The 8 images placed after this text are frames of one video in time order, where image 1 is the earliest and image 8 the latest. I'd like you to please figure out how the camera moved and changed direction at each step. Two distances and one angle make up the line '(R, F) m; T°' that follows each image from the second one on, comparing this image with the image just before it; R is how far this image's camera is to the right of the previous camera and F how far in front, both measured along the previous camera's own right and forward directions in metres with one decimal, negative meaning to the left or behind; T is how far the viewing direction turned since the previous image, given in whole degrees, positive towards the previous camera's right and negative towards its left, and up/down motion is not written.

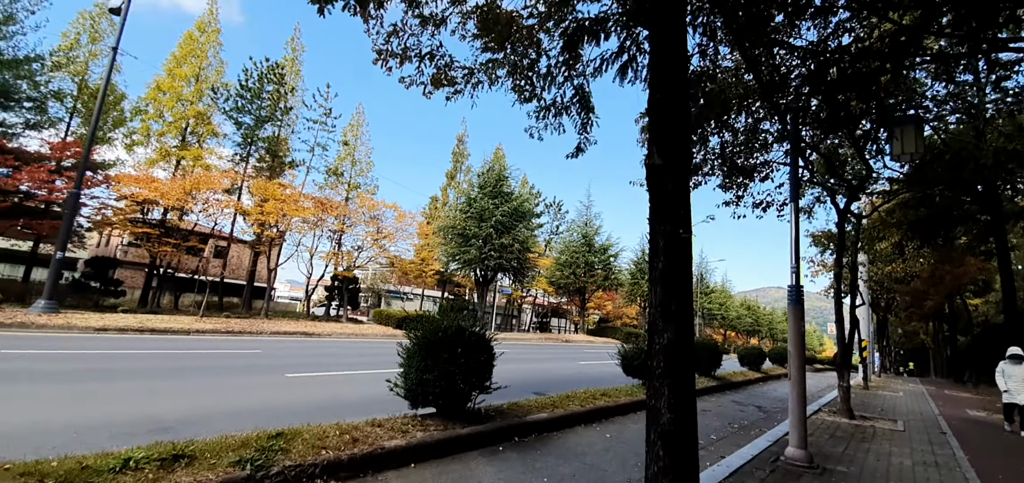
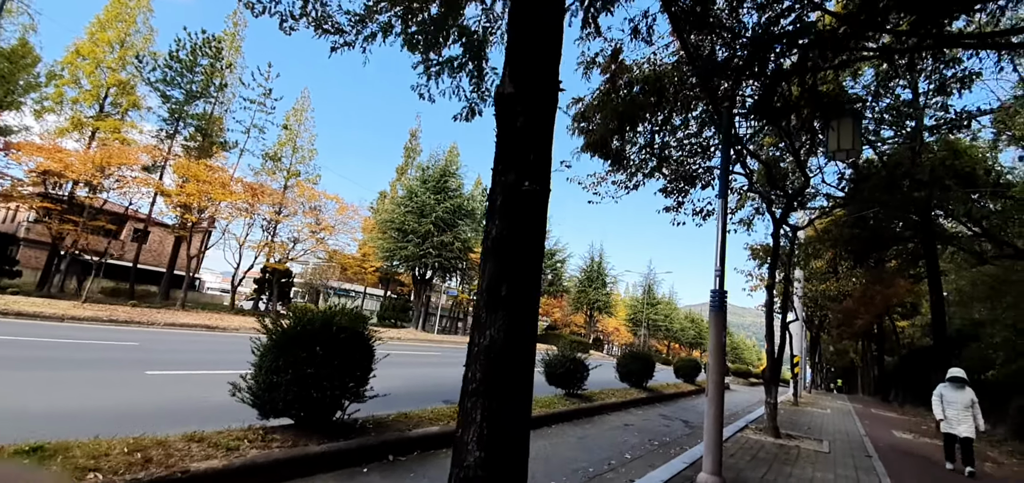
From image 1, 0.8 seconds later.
(+0.6, +0.8) m; +5°
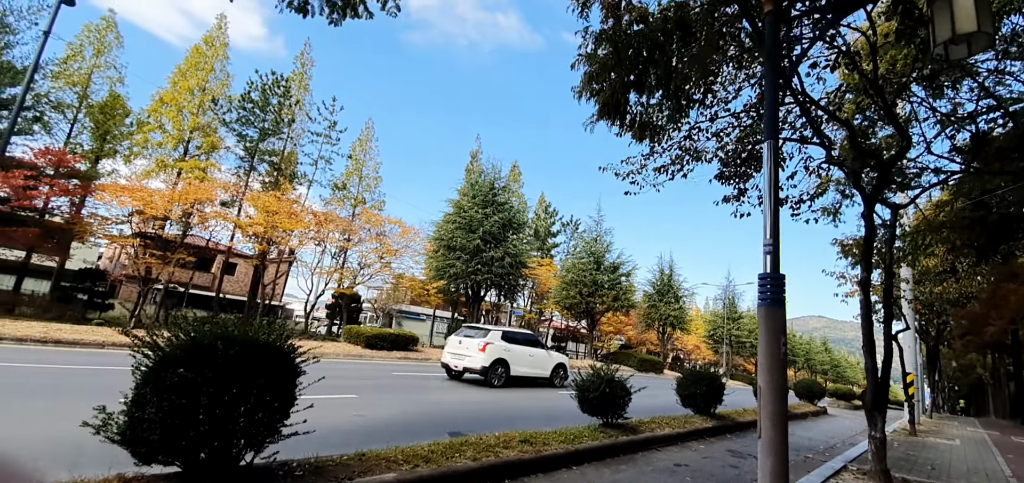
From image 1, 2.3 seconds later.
(+0.8, +1.3) m; -8°
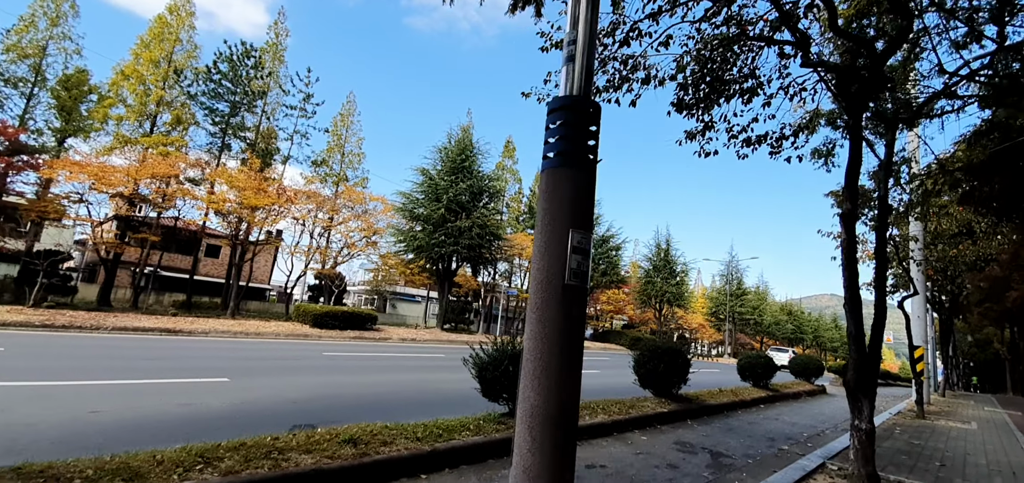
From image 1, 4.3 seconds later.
(+1.5, +1.7) m; -1°
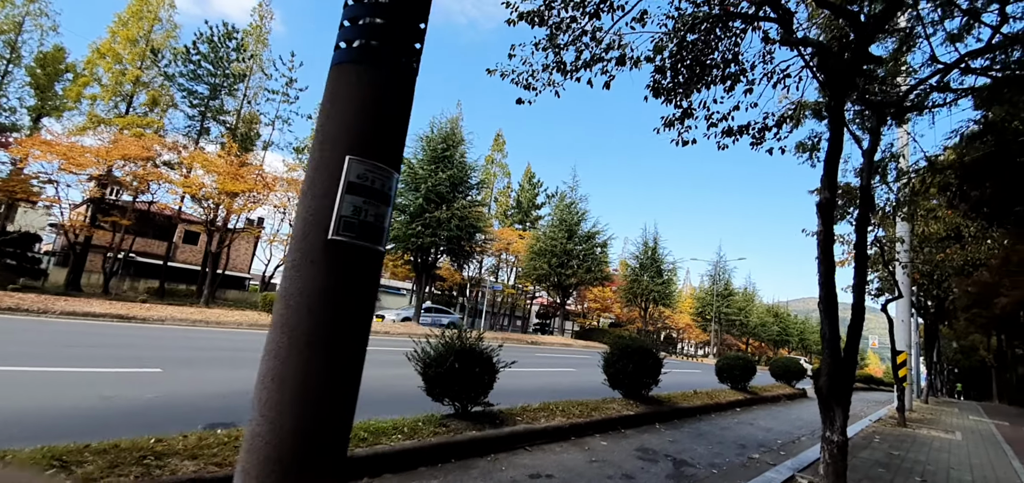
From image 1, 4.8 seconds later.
(+0.4, +0.5) m; +1°
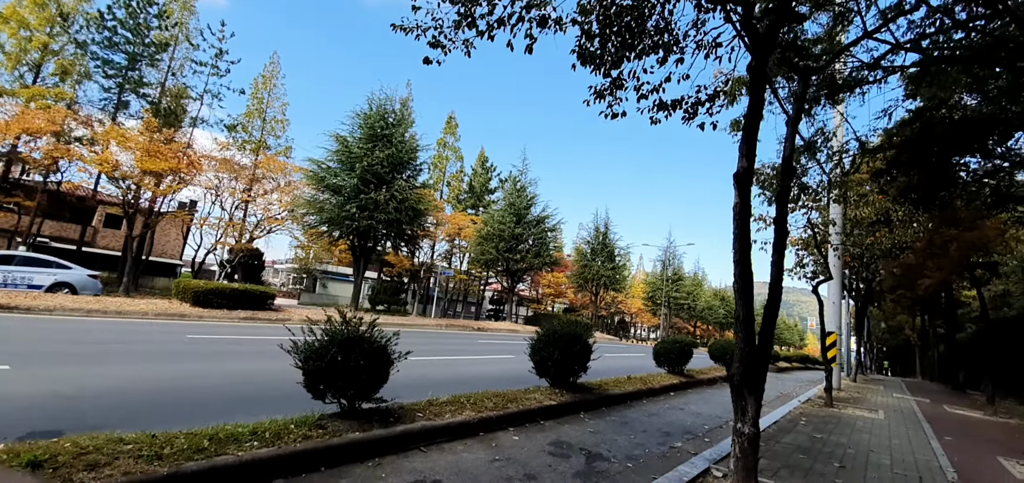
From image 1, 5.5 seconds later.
(+0.6, +0.5) m; +5°
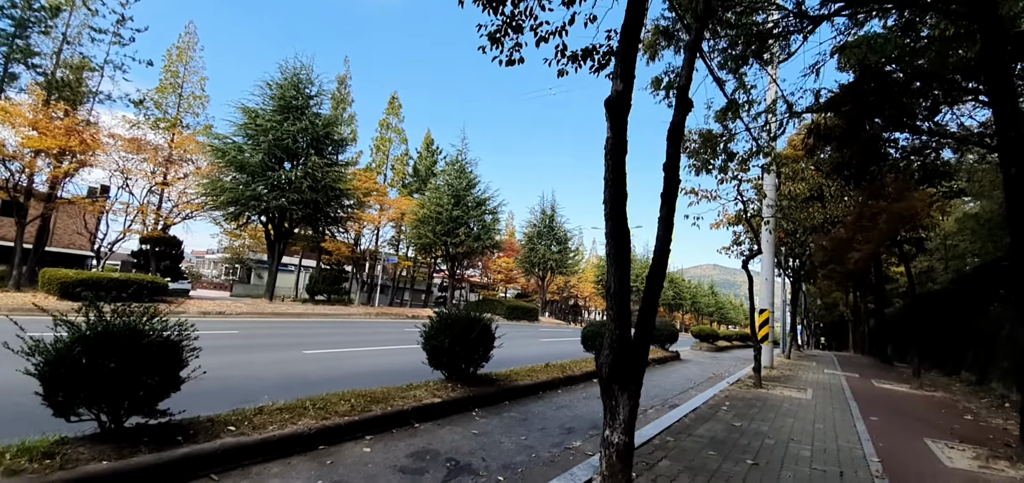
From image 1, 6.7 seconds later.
(+0.9, +1.0) m; +5°
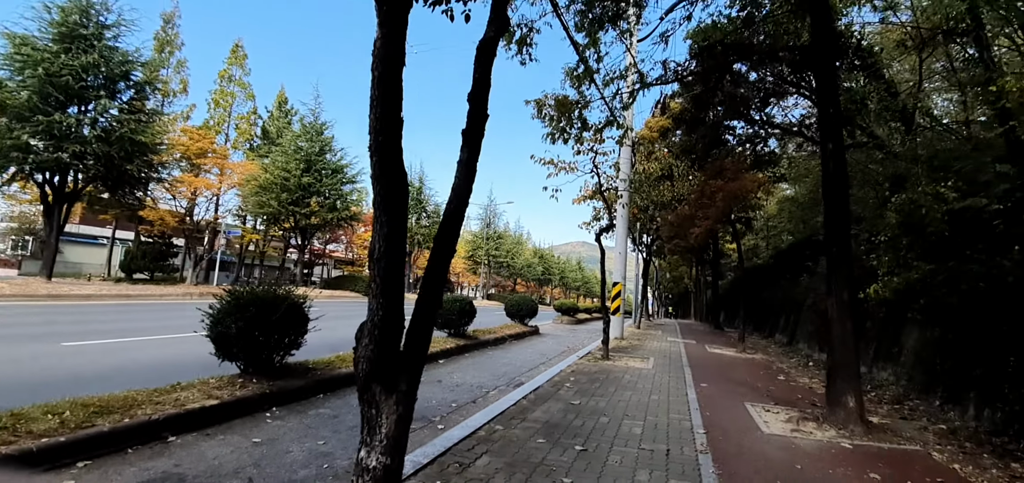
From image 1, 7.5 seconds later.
(+0.6, +0.8) m; +14°
